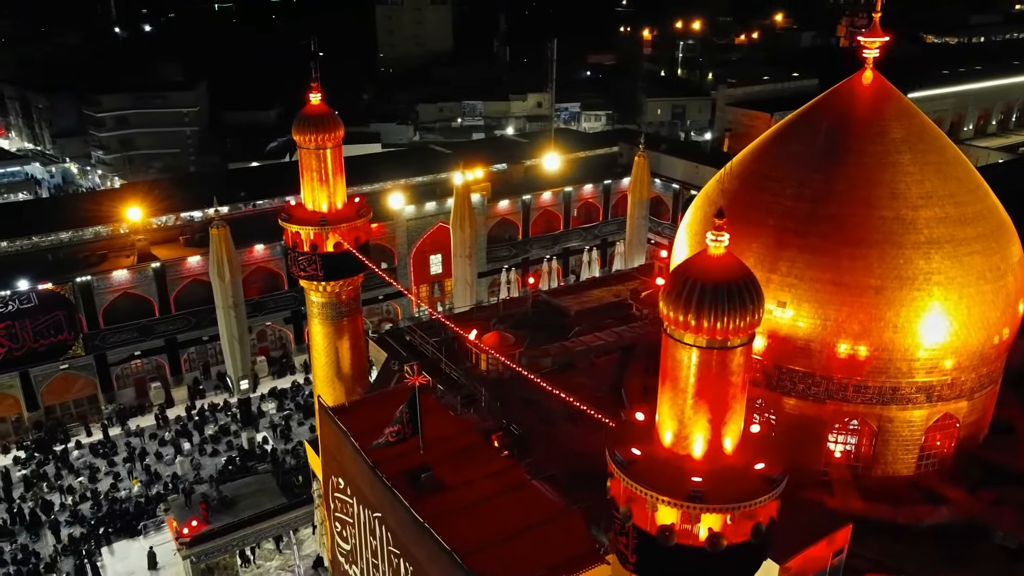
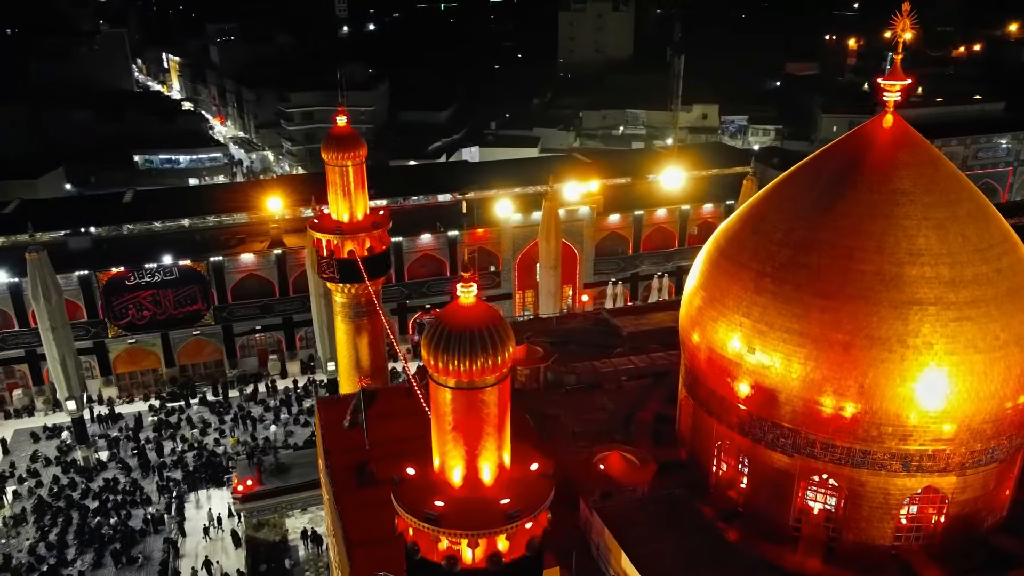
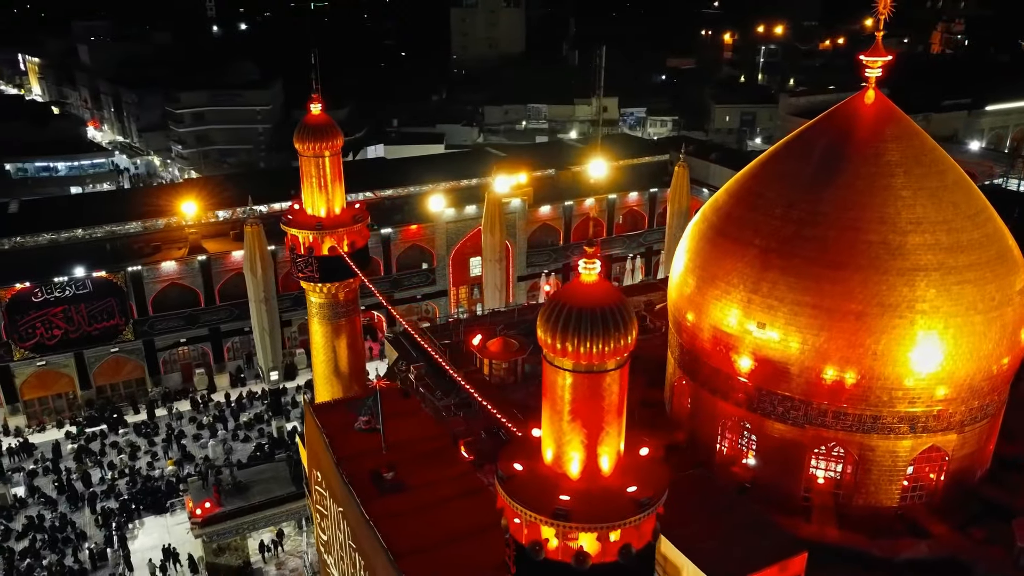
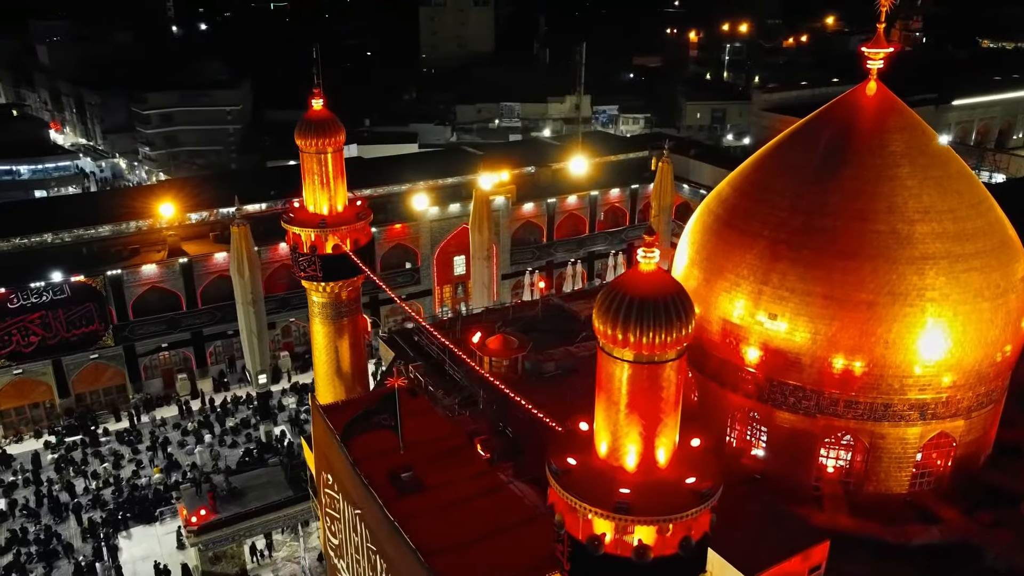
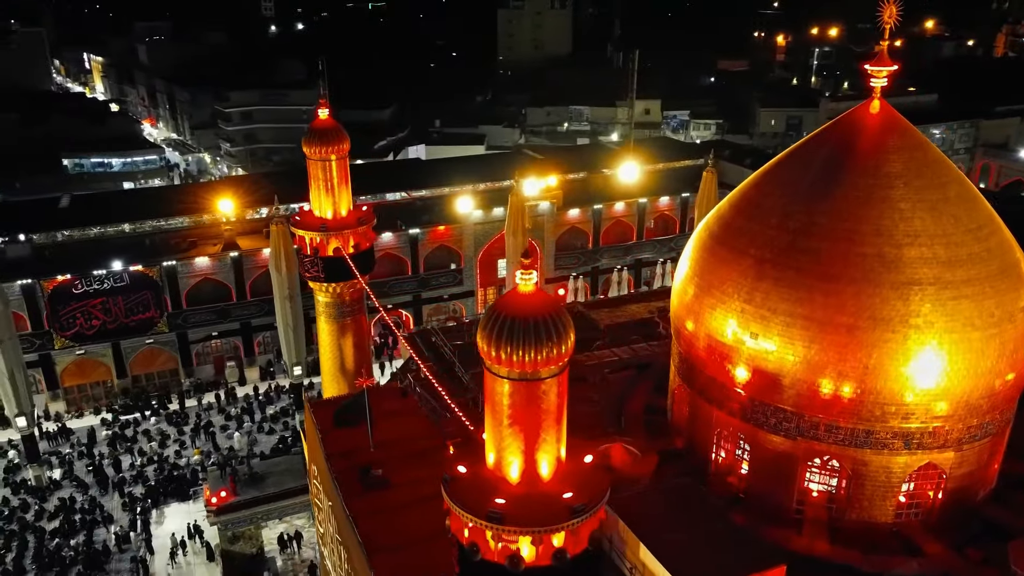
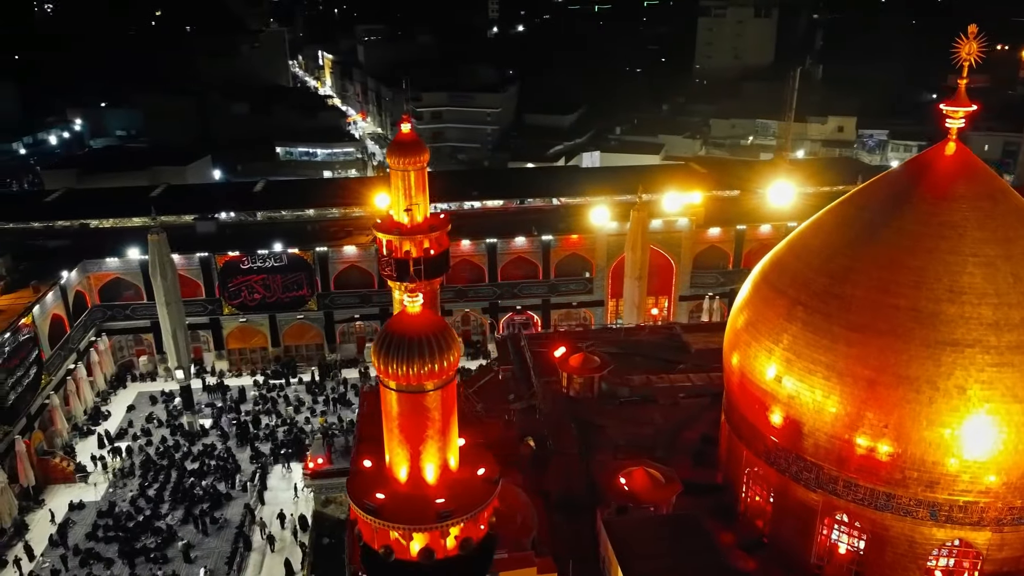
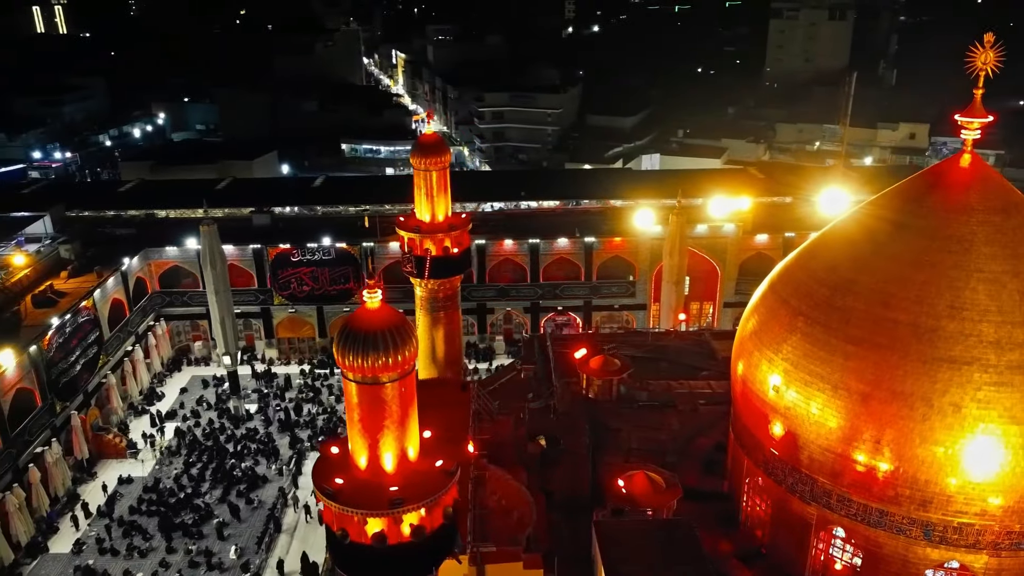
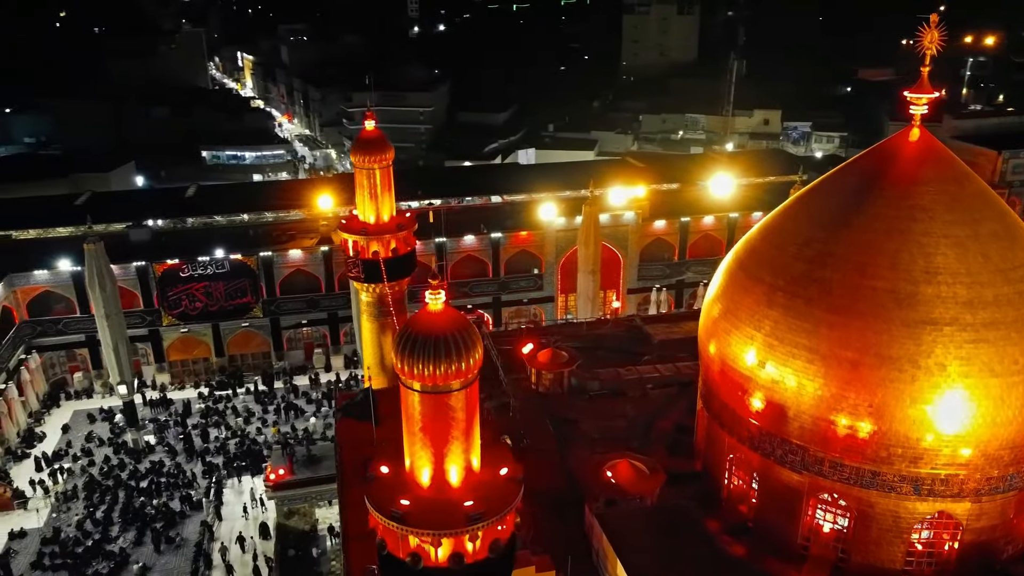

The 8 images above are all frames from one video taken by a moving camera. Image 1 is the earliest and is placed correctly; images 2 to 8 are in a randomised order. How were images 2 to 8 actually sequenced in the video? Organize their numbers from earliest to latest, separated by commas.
4, 3, 5, 2, 8, 6, 7
